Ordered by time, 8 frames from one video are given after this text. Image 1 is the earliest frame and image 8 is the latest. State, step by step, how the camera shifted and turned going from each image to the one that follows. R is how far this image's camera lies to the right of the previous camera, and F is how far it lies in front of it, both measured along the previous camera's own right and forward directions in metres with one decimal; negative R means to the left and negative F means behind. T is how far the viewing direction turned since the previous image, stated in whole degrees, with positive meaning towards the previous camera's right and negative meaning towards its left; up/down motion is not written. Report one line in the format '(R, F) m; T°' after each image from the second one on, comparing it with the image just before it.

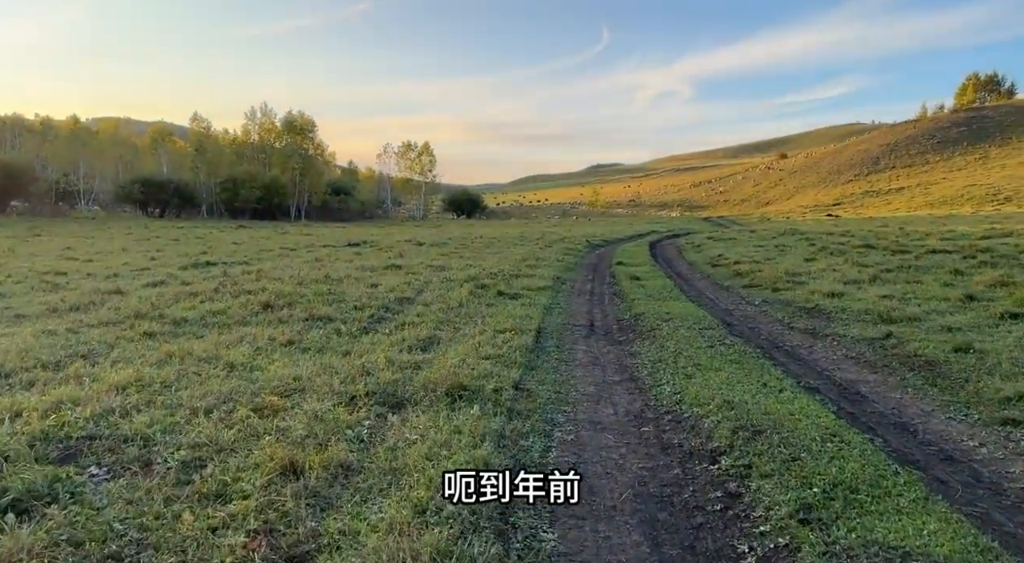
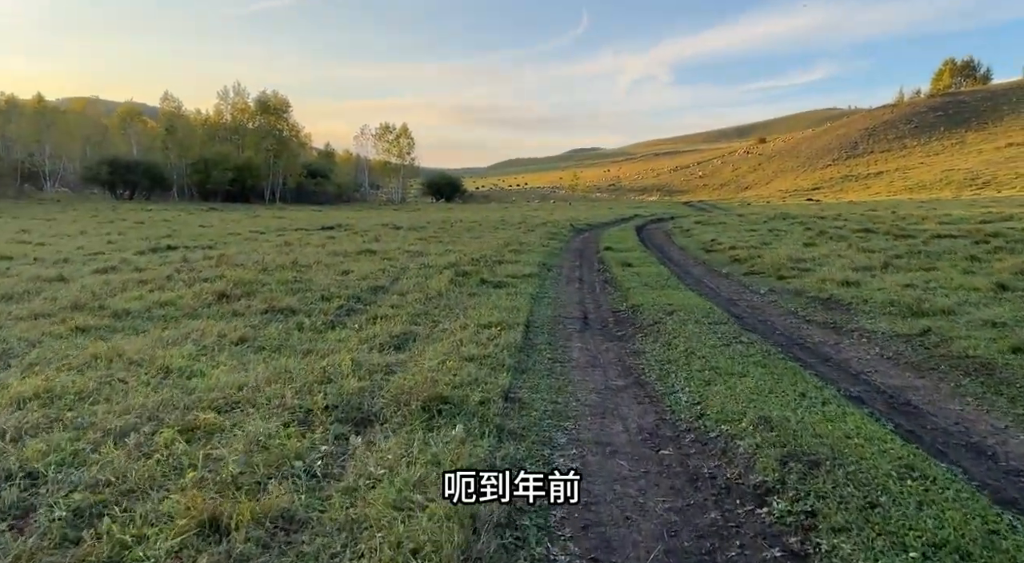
(-0.1, +1.7) m; +2°
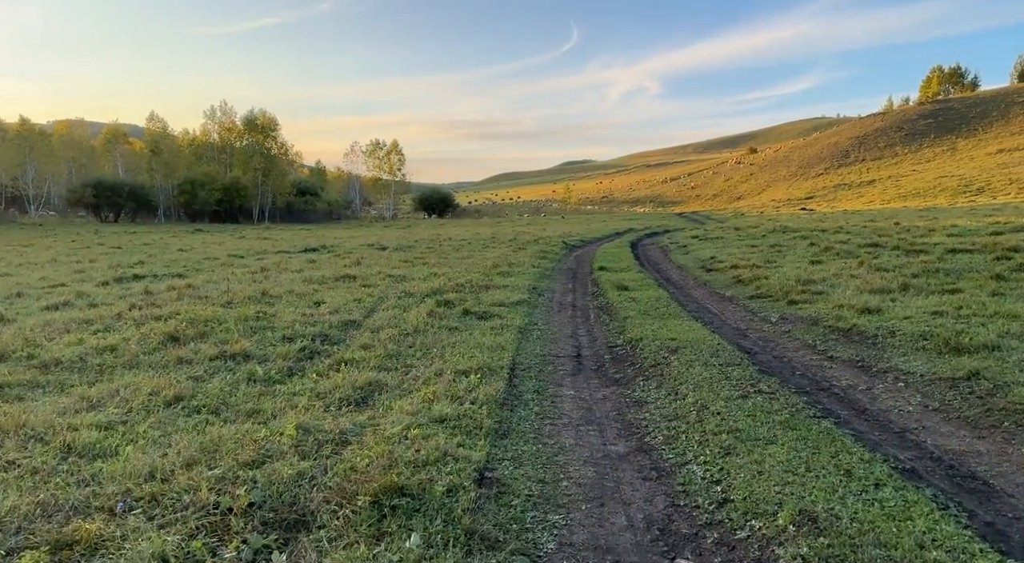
(+0.2, +1.7) m; 0°
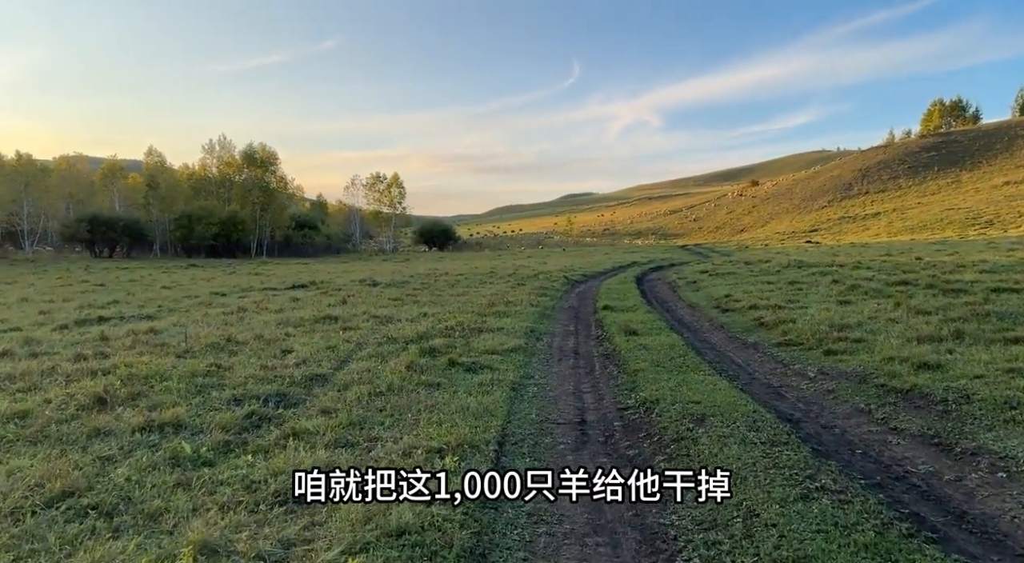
(+0.2, +2.2) m; 0°
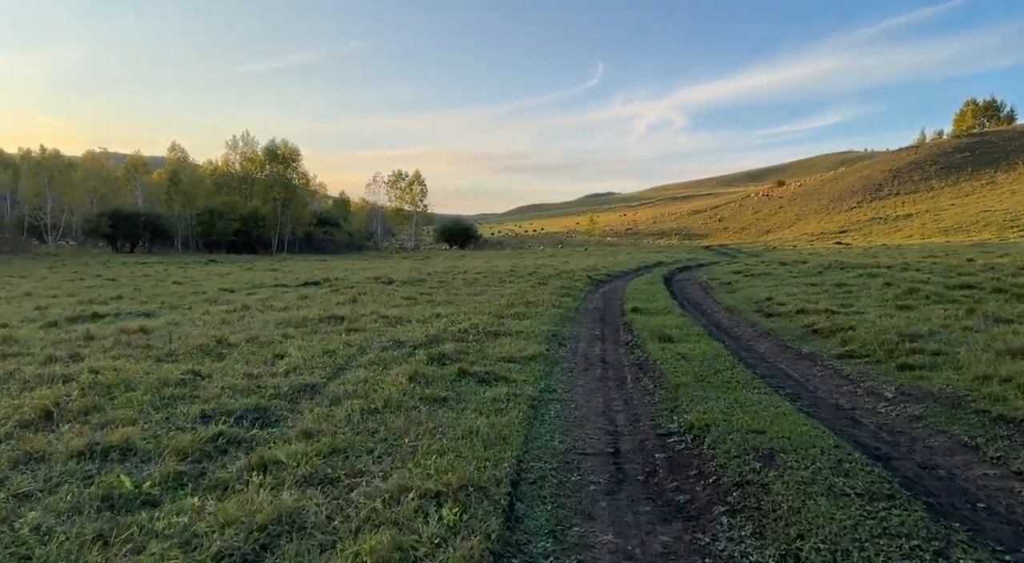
(0.0, +2.0) m; -2°
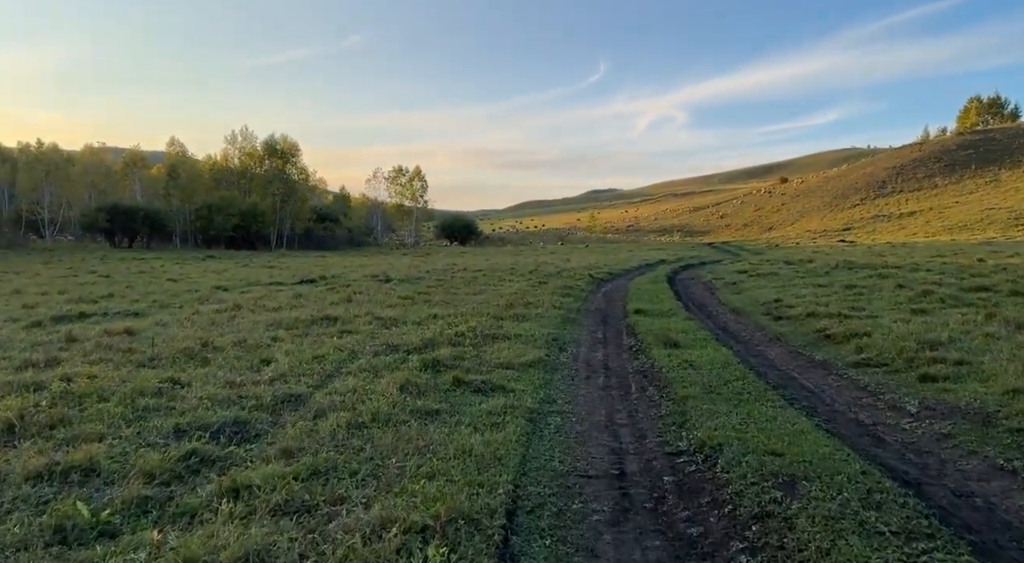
(0.0, +0.7) m; 0°
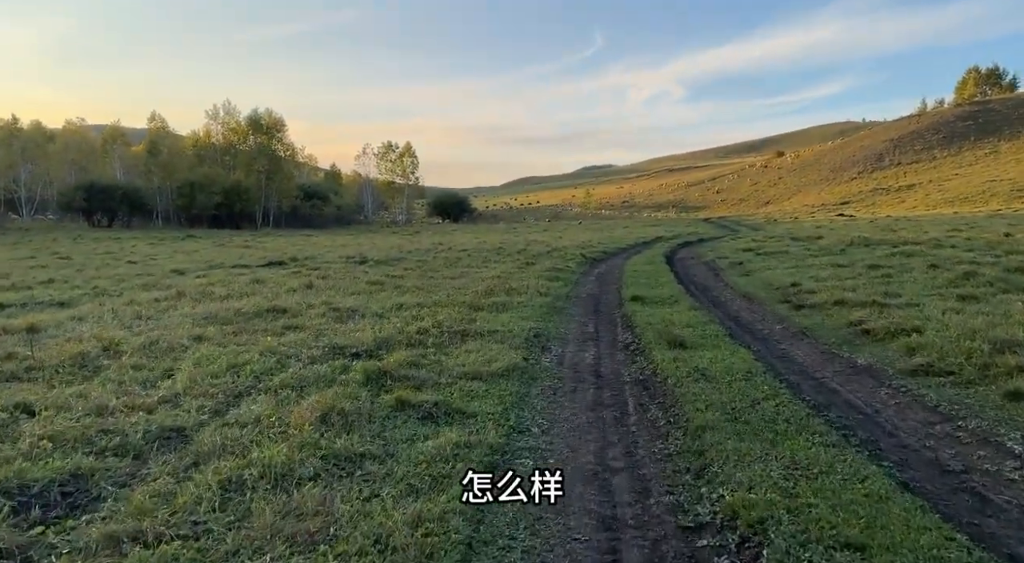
(+0.5, +3.0) m; 0°
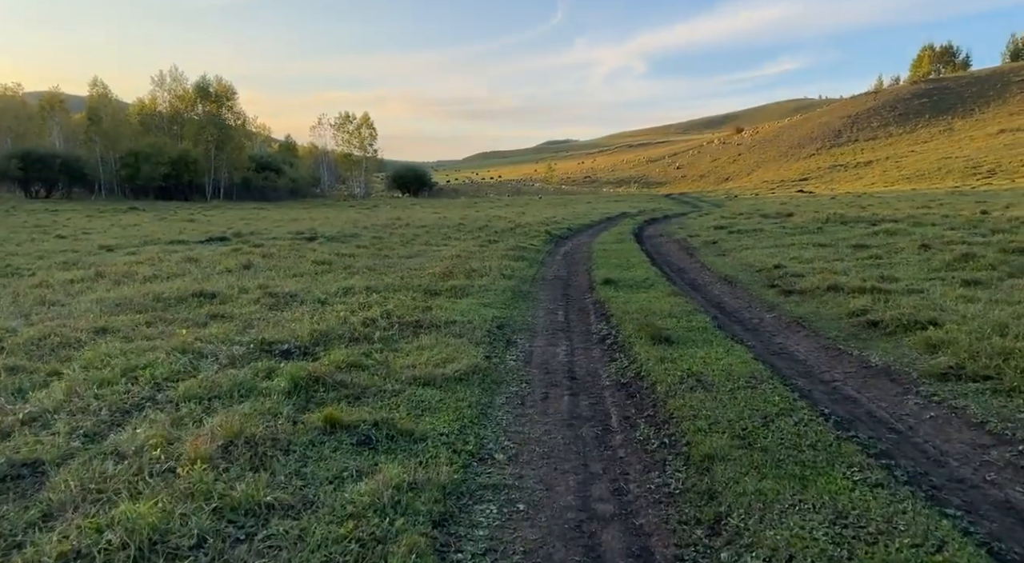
(0.0, +1.9) m; +3°
